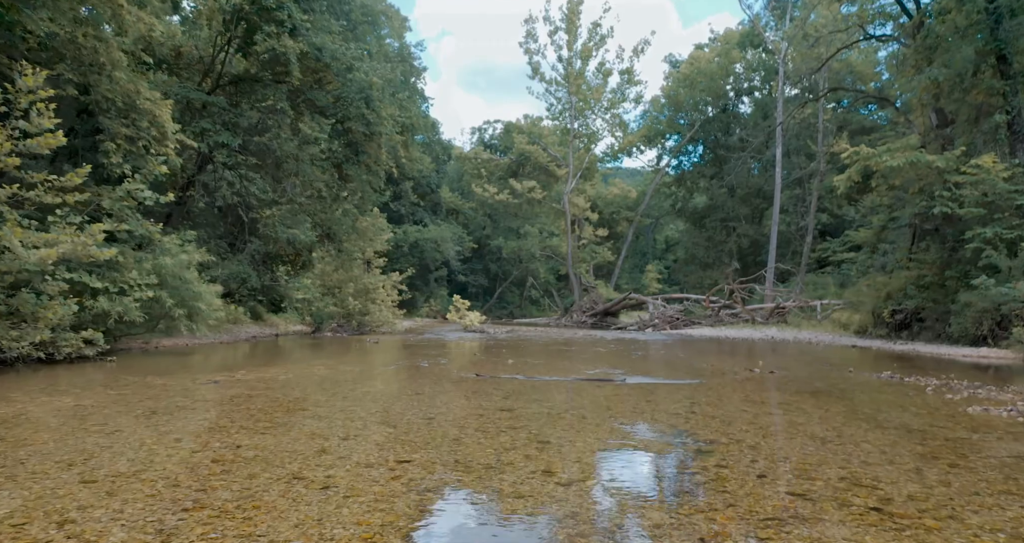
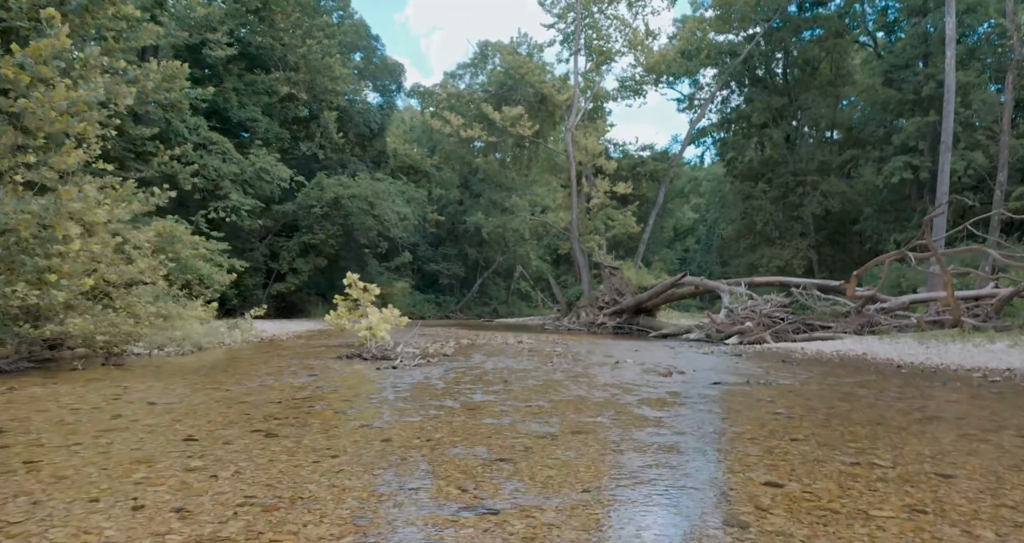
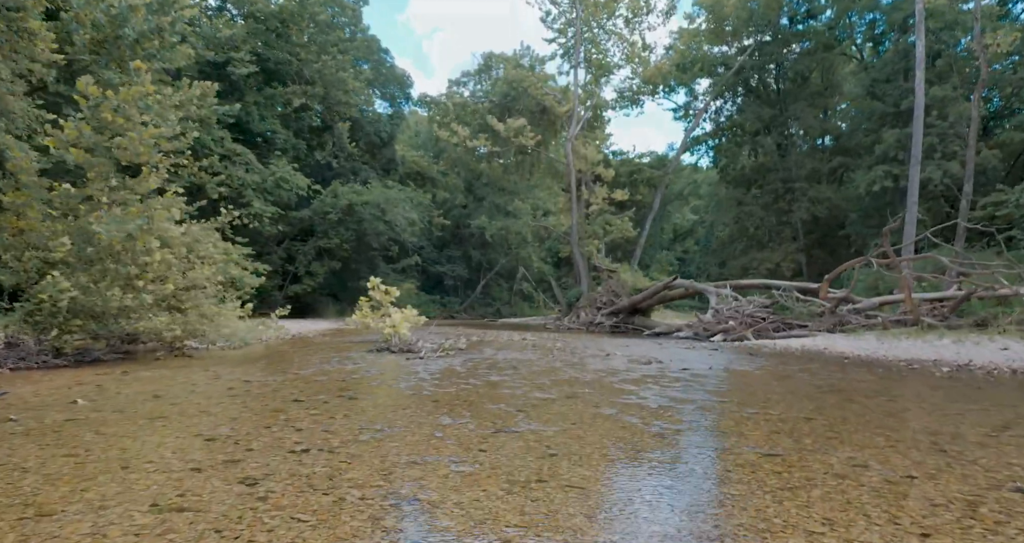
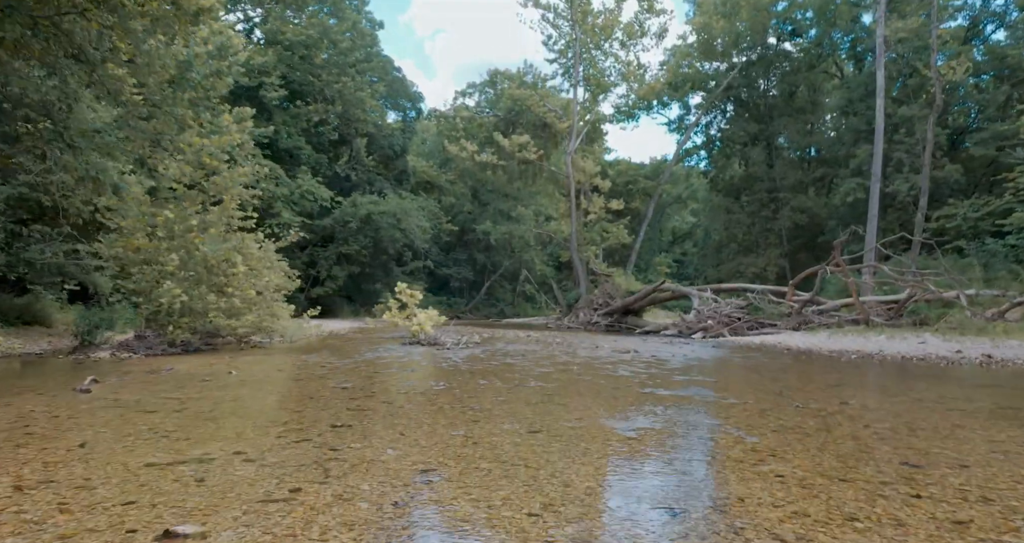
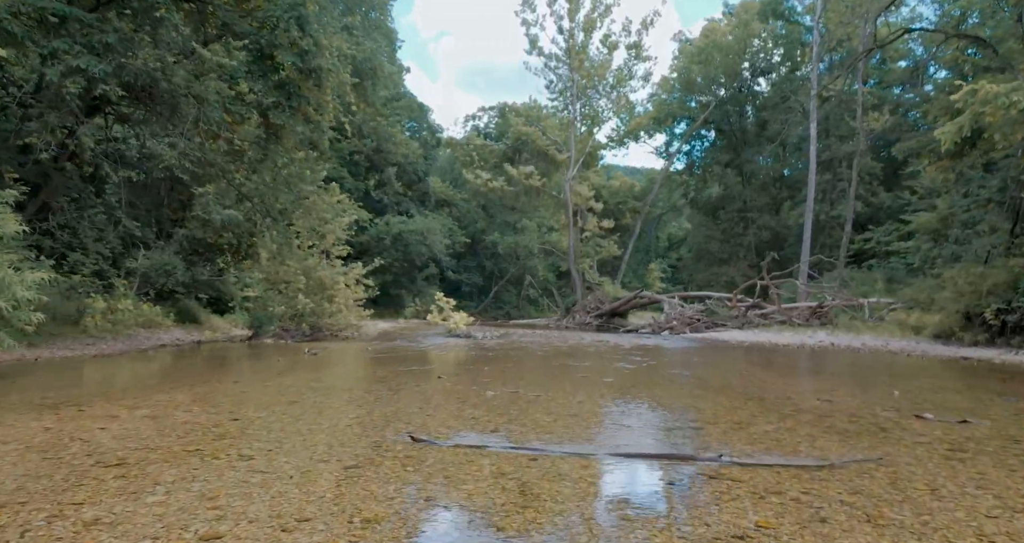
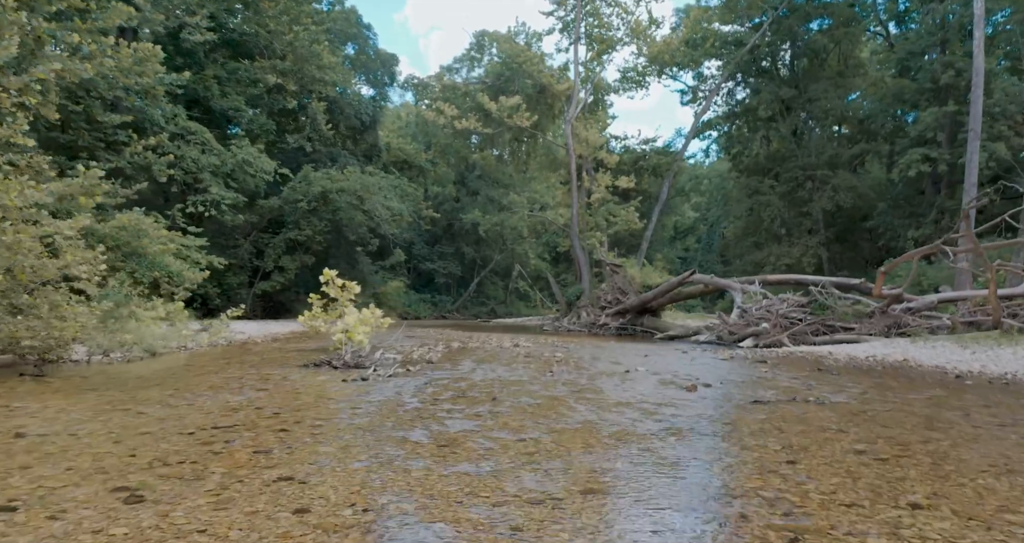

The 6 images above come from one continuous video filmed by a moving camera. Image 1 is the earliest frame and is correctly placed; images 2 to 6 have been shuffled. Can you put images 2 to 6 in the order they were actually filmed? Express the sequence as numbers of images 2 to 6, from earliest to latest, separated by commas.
5, 4, 3, 2, 6
